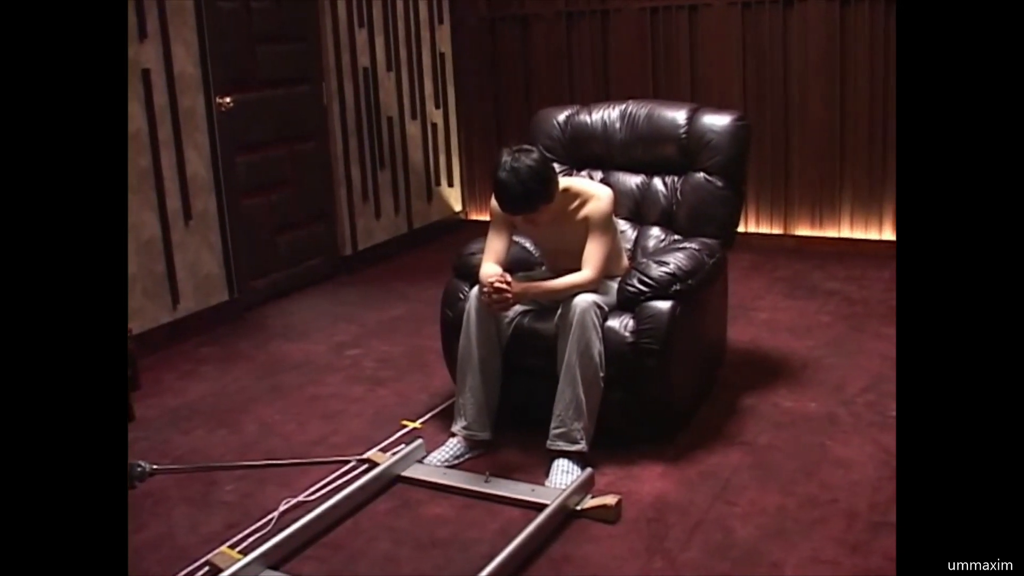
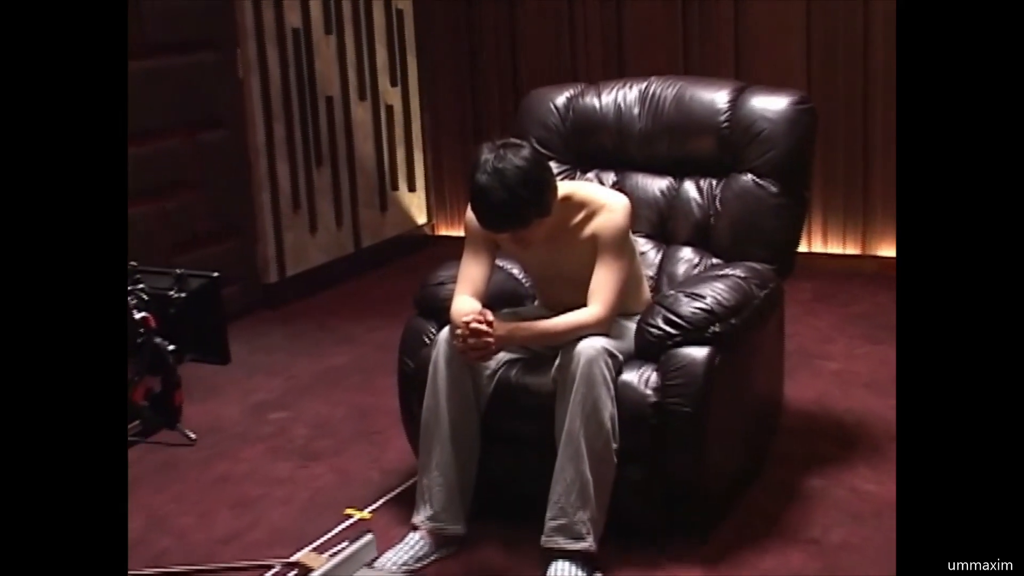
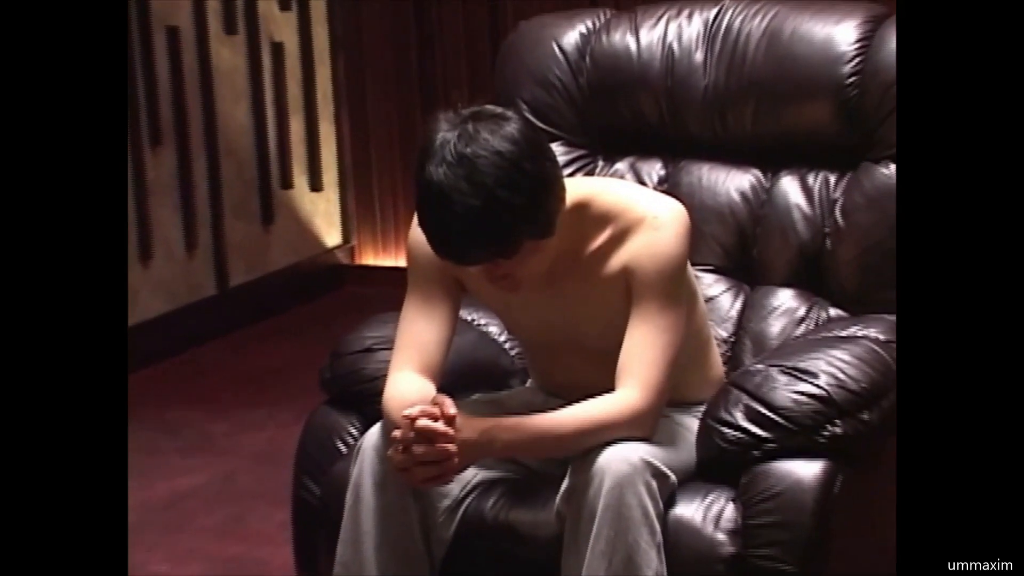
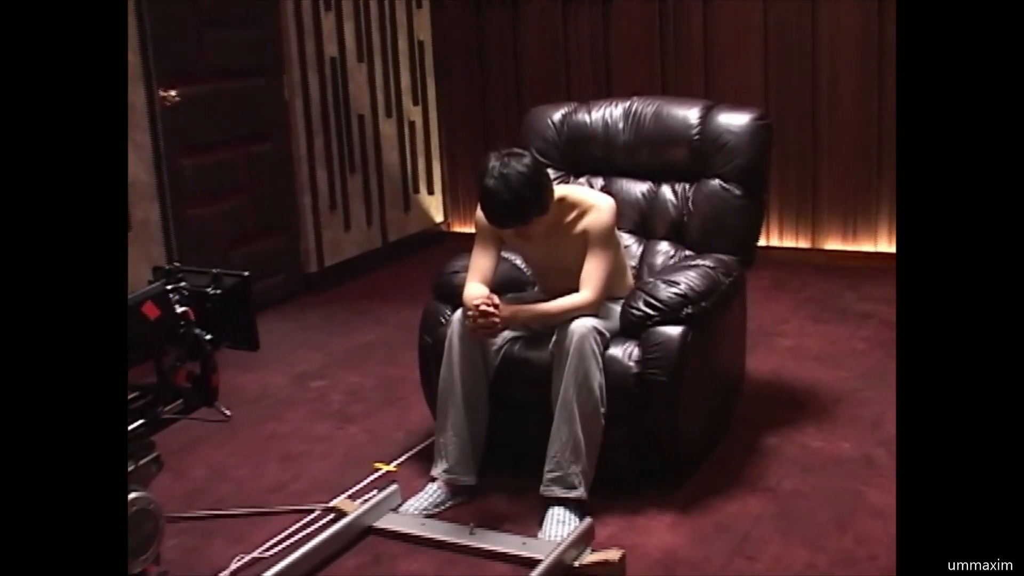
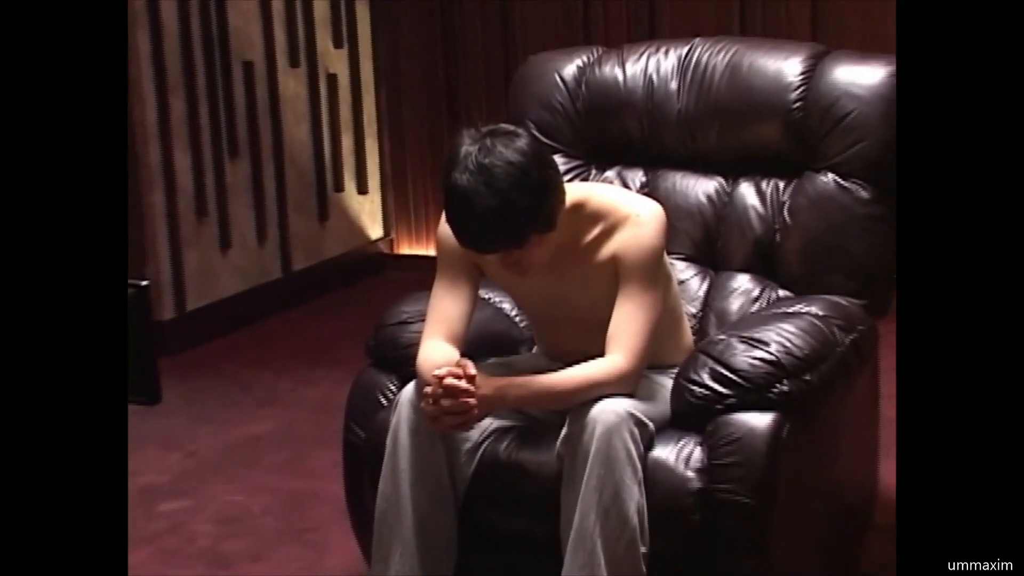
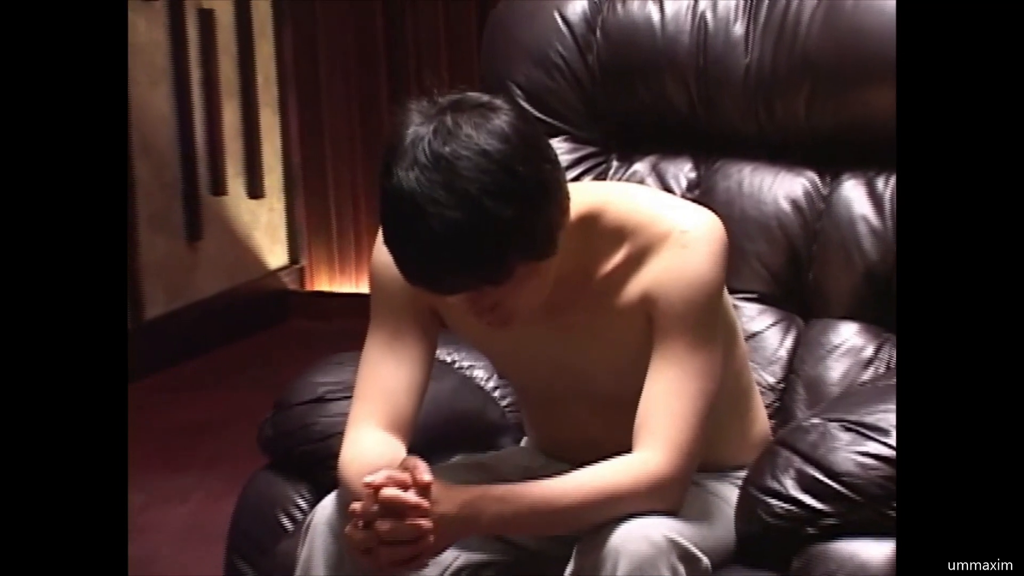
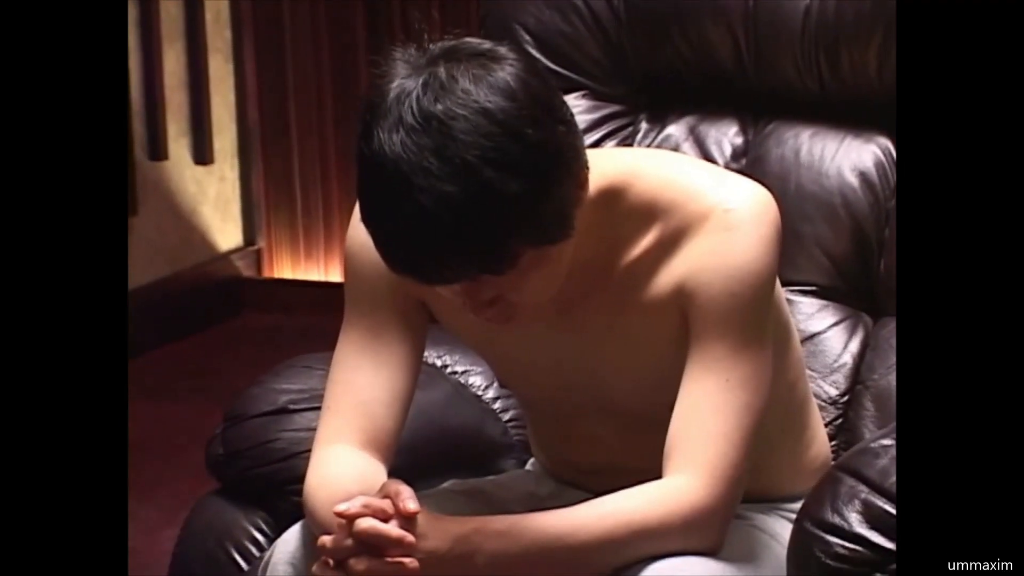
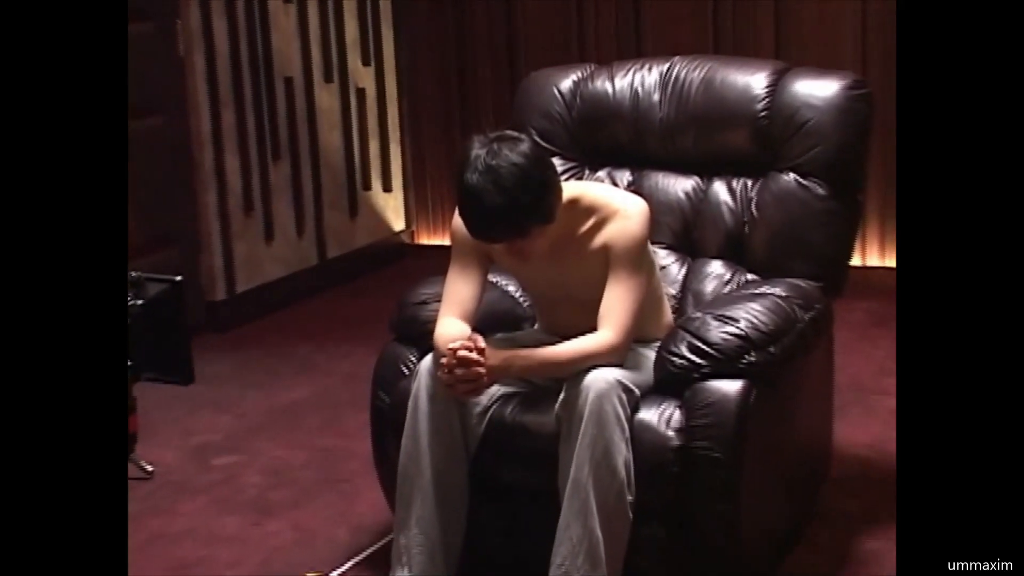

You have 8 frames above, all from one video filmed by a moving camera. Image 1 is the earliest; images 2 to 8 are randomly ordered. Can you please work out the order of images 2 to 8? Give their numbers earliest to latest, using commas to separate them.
4, 2, 8, 5, 3, 6, 7
